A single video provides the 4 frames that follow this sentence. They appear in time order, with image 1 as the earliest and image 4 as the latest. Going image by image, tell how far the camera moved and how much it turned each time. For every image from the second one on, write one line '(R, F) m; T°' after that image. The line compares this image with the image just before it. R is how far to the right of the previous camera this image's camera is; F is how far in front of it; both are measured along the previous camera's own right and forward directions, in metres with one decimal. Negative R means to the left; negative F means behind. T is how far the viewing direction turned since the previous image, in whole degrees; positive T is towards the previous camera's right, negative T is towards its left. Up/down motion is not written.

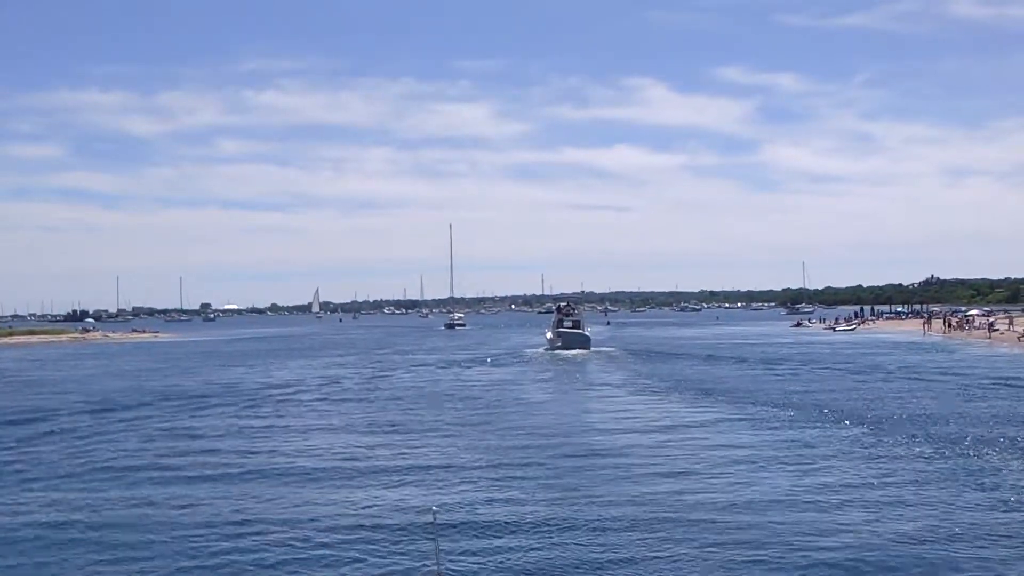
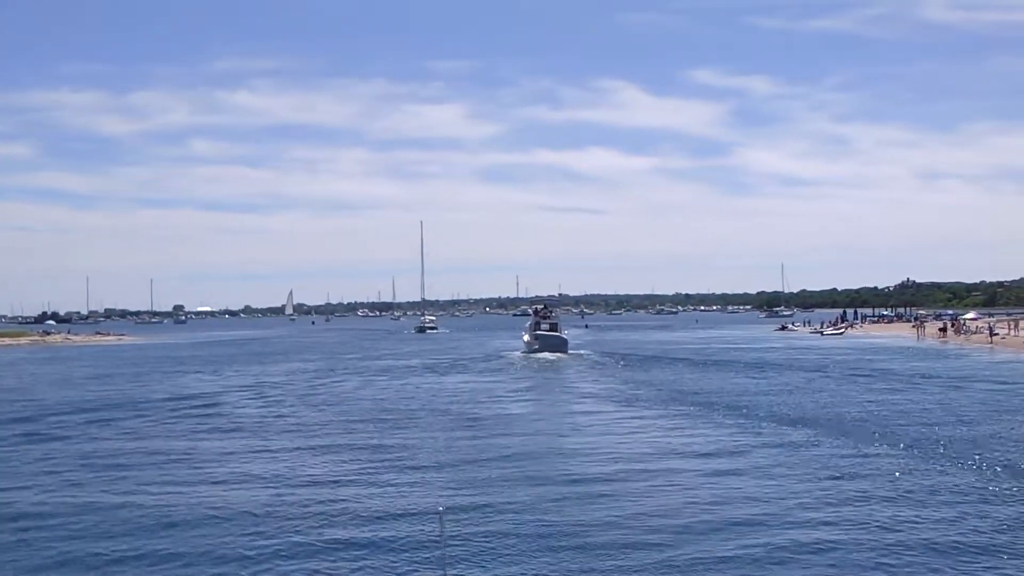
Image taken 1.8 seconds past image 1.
(0.0, +0.7) m; +1°
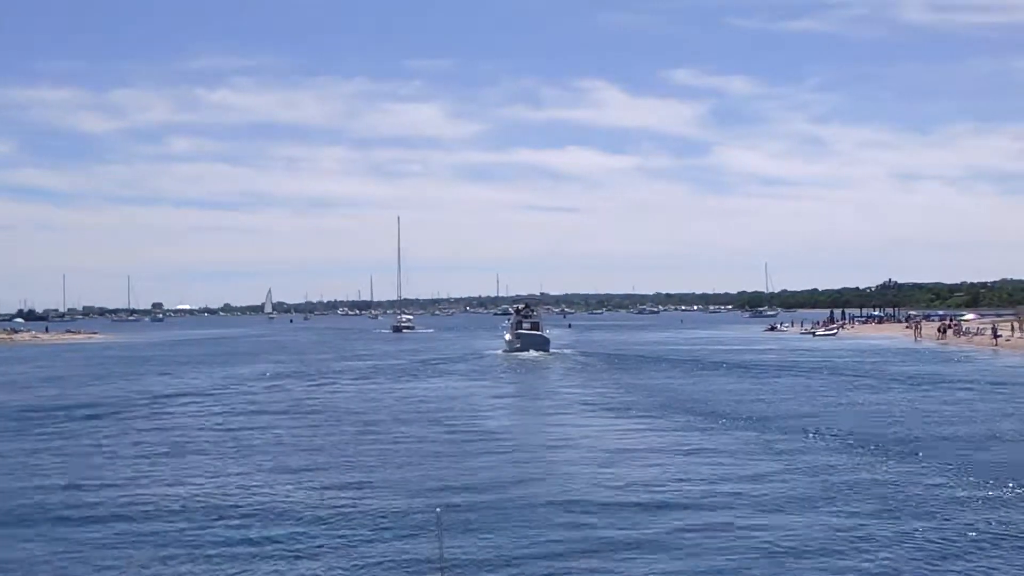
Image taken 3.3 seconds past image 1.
(0.0, +0.6) m; +1°
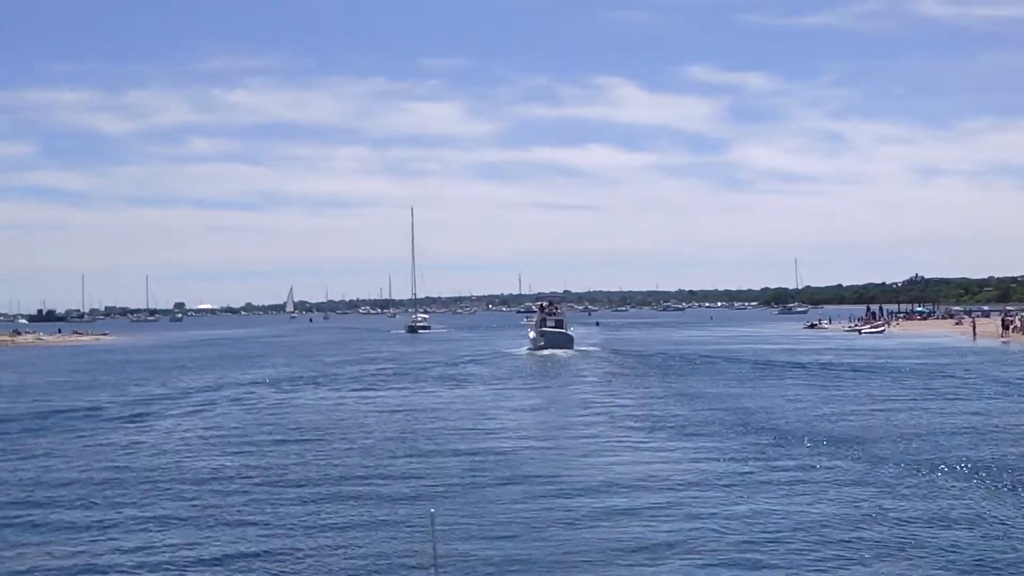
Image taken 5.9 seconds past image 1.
(-0.1, +1.0) m; -1°
